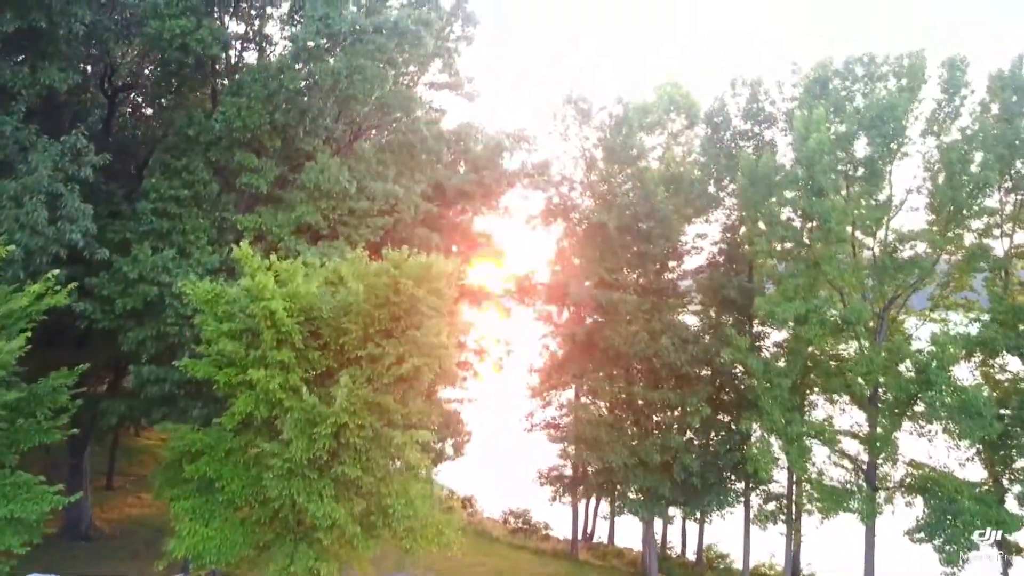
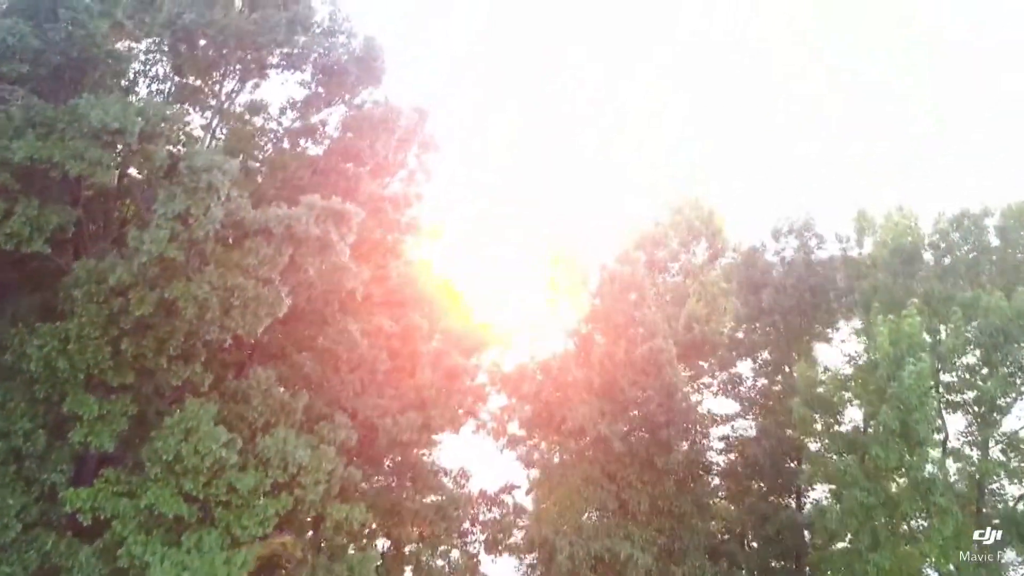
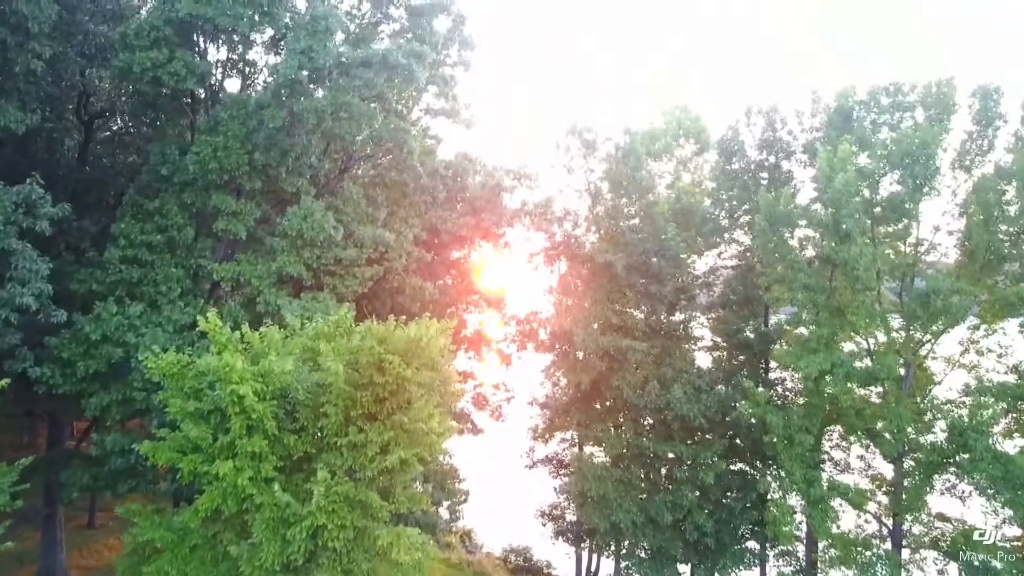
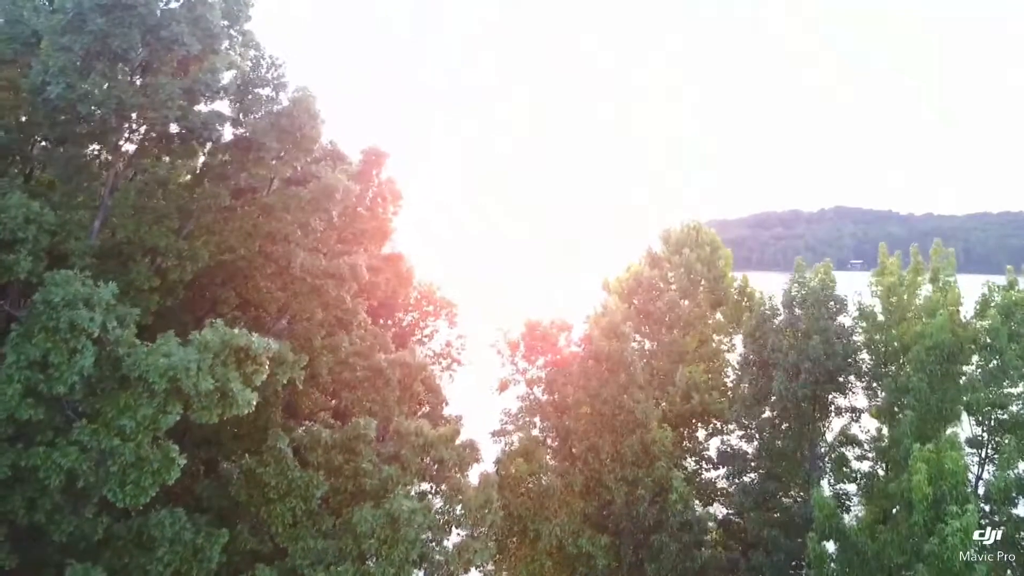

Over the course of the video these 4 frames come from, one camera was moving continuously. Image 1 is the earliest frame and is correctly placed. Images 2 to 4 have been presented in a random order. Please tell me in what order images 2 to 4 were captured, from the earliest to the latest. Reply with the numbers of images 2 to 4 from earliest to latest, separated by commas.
3, 2, 4
